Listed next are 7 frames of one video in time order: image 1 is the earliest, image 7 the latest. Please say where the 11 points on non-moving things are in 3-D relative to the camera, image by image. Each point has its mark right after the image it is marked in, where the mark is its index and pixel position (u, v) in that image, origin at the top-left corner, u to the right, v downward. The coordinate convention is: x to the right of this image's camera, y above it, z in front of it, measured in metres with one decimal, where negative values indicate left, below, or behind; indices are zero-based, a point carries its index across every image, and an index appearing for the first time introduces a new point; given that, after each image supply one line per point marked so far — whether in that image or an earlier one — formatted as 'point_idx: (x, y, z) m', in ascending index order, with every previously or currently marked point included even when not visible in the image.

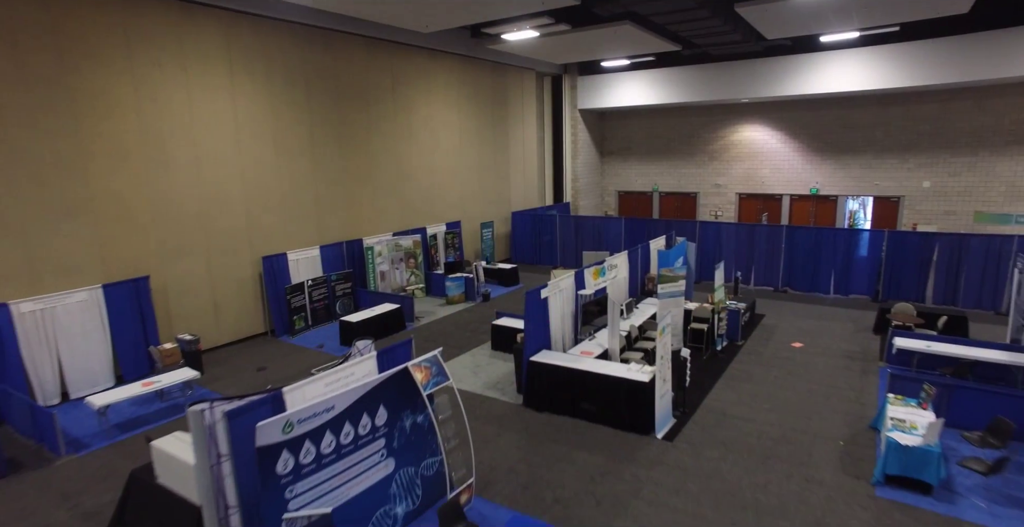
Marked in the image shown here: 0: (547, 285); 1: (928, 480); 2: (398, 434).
0: (+0.4, -0.2, +6.9) m
1: (+3.4, -1.8, +4.8) m
2: (-0.9, -1.3, +4.5) m
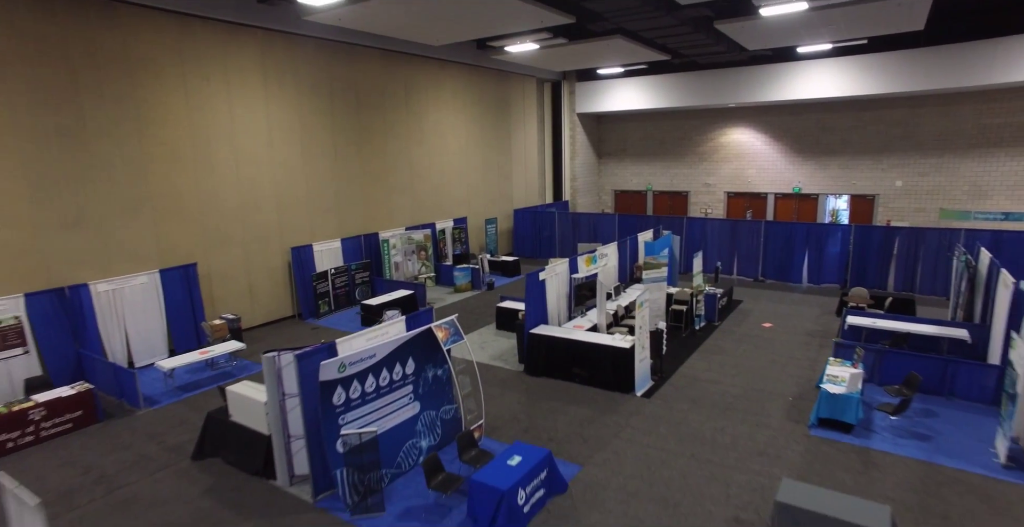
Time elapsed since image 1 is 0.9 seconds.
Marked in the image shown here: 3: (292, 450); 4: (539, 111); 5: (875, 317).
0: (+0.5, -0.1, +8.1) m
1: (+3.5, -1.6, +6.0) m
2: (-0.9, -1.2, +5.6) m
3: (-2.0, -1.7, +5.2) m
4: (+0.8, +4.5, +17.2) m
5: (+4.9, -0.7, +7.8) m
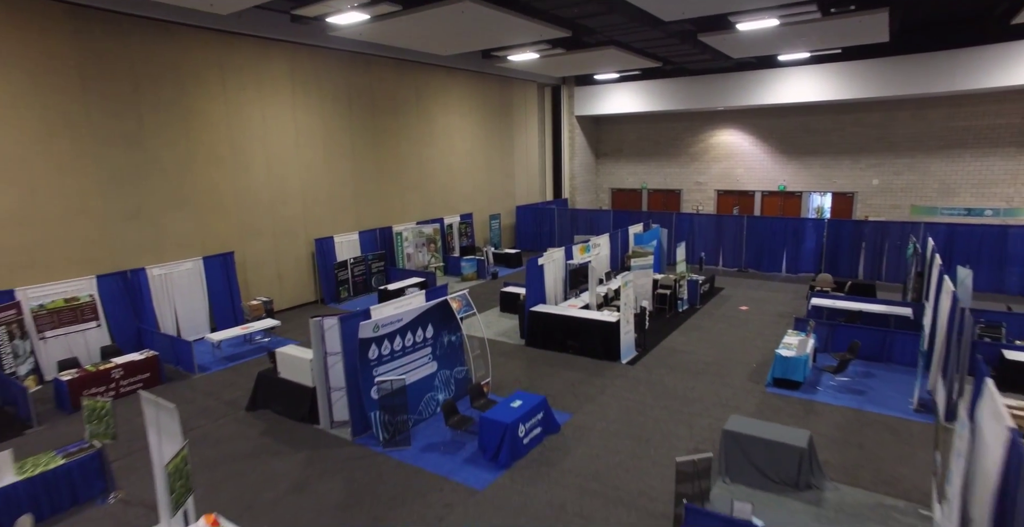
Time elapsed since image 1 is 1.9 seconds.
0: (+0.5, +0.1, +9.2) m
1: (+3.5, -1.4, +7.1) m
2: (-0.8, -1.0, +6.8) m
3: (-2.0, -1.5, +6.4) m
4: (+0.8, +4.7, +18.3) m
5: (+4.9, -0.5, +9.0) m
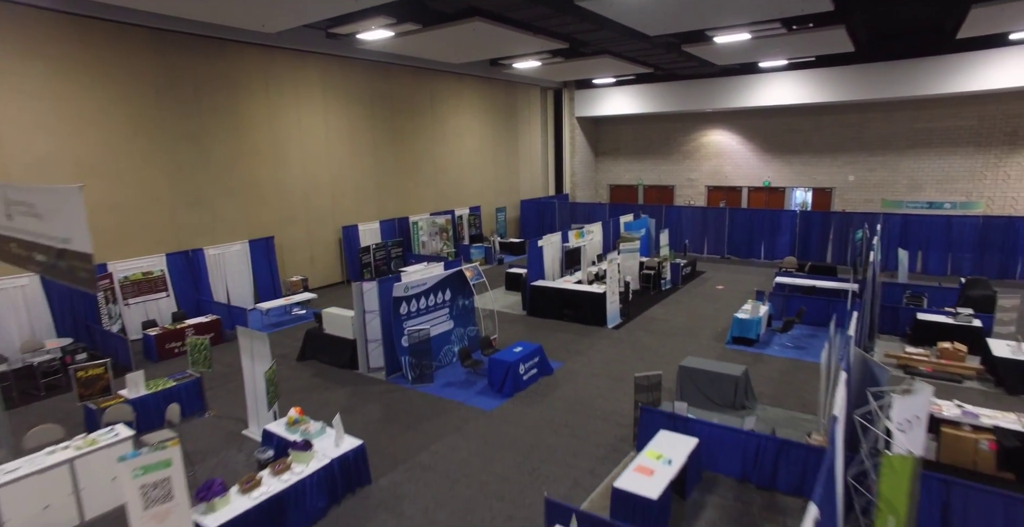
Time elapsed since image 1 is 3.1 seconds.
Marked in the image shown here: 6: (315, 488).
0: (+0.6, +0.5, +10.7) m
1: (+3.5, -1.1, +8.6) m
2: (-0.8, -0.6, +8.3) m
3: (-1.9, -1.1, +7.9) m
4: (+1.0, +5.0, +19.9) m
5: (+5.0, -0.2, +10.4) m
6: (-1.6, -1.8, +4.7) m
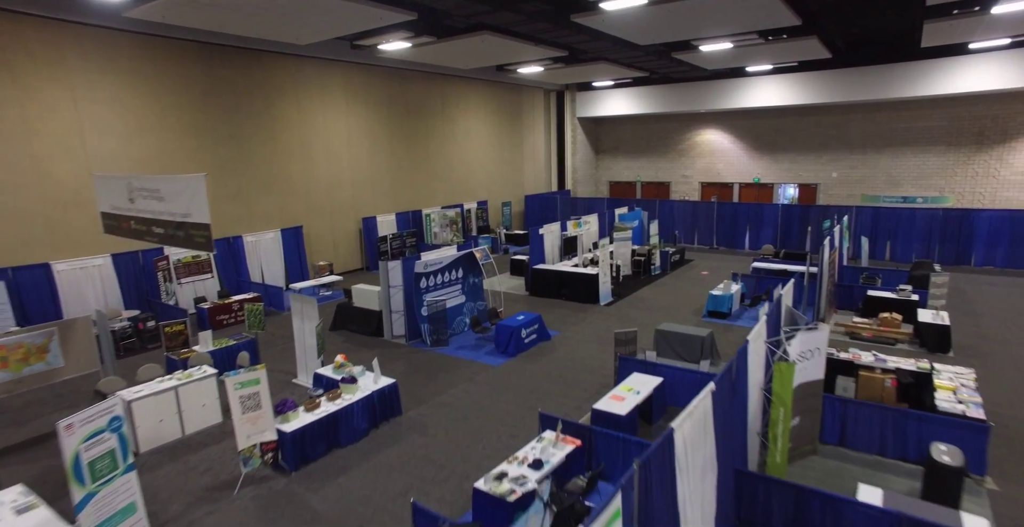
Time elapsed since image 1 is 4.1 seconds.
0: (+0.6, +0.8, +12.0) m
1: (+3.6, -0.8, +9.9) m
2: (-0.7, -0.3, +9.6) m
3: (-1.9, -0.9, +9.3) m
4: (+1.2, +5.4, +21.2) m
5: (+5.1, +0.1, +11.7) m
6: (-1.6, -1.5, +6.0) m
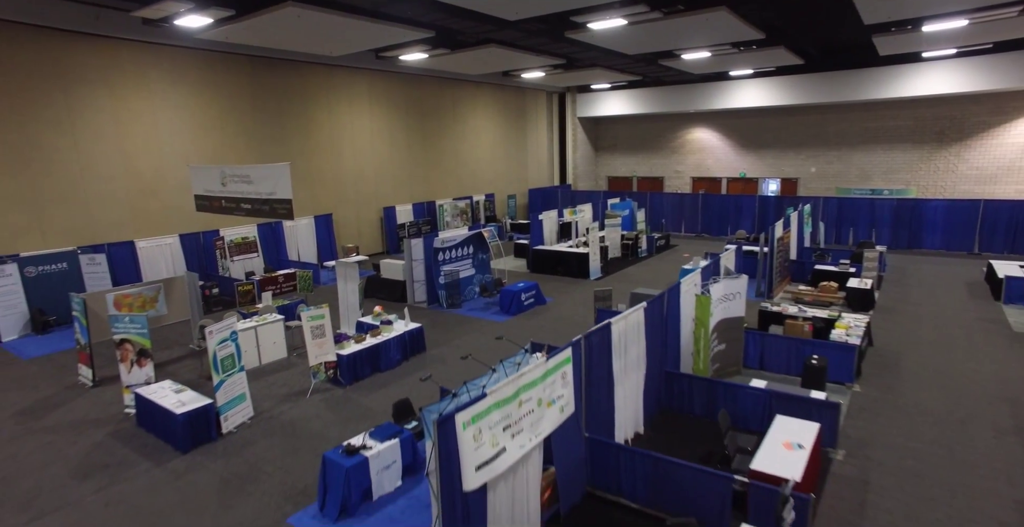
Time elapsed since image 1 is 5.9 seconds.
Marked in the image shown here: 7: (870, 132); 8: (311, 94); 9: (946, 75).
0: (+0.7, +1.2, +13.9) m
1: (+3.6, -0.4, +11.6) m
2: (-0.7, +0.1, +11.5) m
3: (-1.8, -0.4, +11.1) m
4: (+1.4, +5.8, +22.9) m
5: (+5.2, +0.5, +13.5) m
6: (-1.6, -1.1, +7.9) m
7: (+11.5, +4.3, +18.9) m
8: (-4.9, +4.2, +14.3) m
9: (+12.0, +5.2, +16.1) m
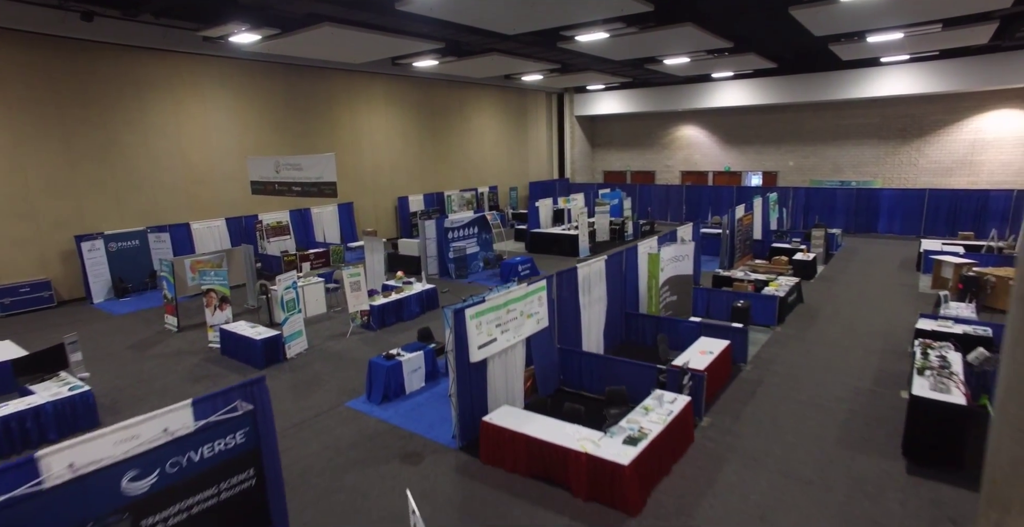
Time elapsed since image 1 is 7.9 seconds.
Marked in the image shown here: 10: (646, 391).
0: (+0.7, +1.7, +15.7) m
1: (+3.6, +0.1, +13.5) m
2: (-0.7, +0.6, +13.3) m
3: (-1.9, 0.0, +13.0) m
4: (+1.5, +6.3, +24.8) m
5: (+5.2, +1.0, +15.3) m
6: (-1.6, -0.7, +9.8) m
7: (+11.6, +4.8, +20.6) m
8: (-4.9, +4.7, +16.2) m
9: (+12.0, +5.7, +17.8) m
10: (+1.4, -1.3, +6.1) m
